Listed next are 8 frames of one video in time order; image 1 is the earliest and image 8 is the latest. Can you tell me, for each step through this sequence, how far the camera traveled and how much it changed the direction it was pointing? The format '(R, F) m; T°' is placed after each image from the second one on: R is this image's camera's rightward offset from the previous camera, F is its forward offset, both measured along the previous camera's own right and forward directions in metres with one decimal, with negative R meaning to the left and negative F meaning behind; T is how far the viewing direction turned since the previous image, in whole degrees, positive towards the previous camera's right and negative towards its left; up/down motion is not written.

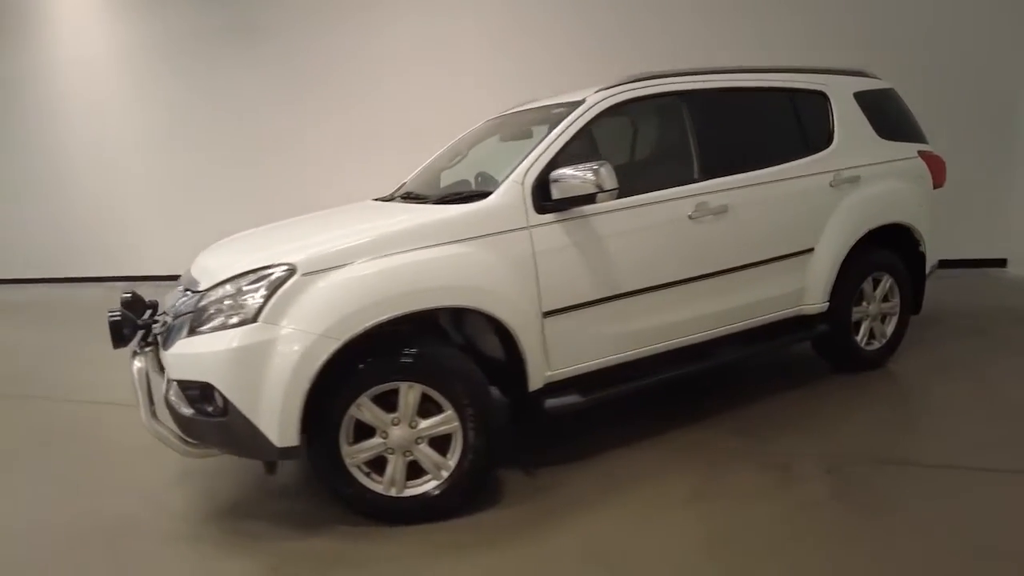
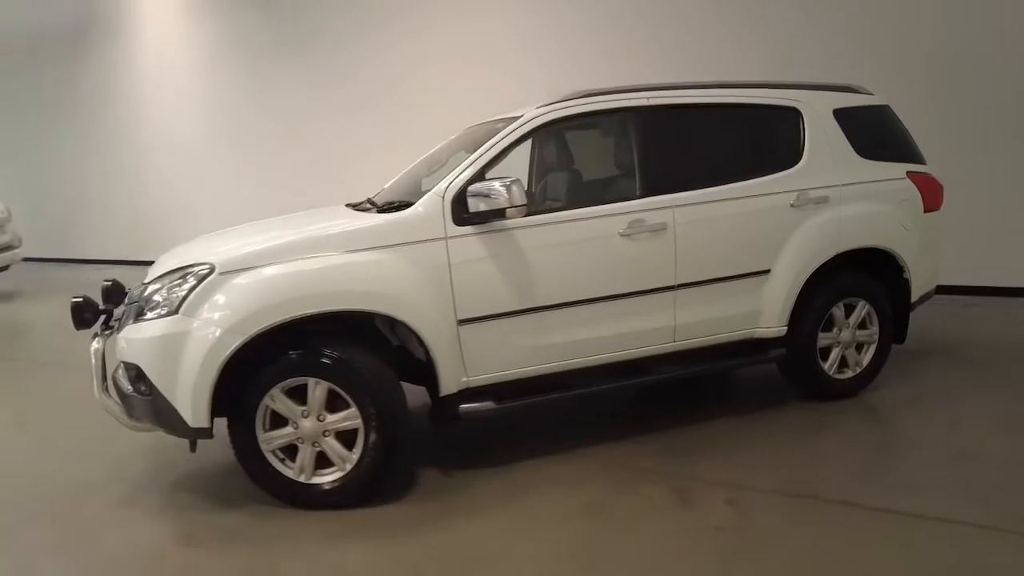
(+0.8, -0.1) m; -8°
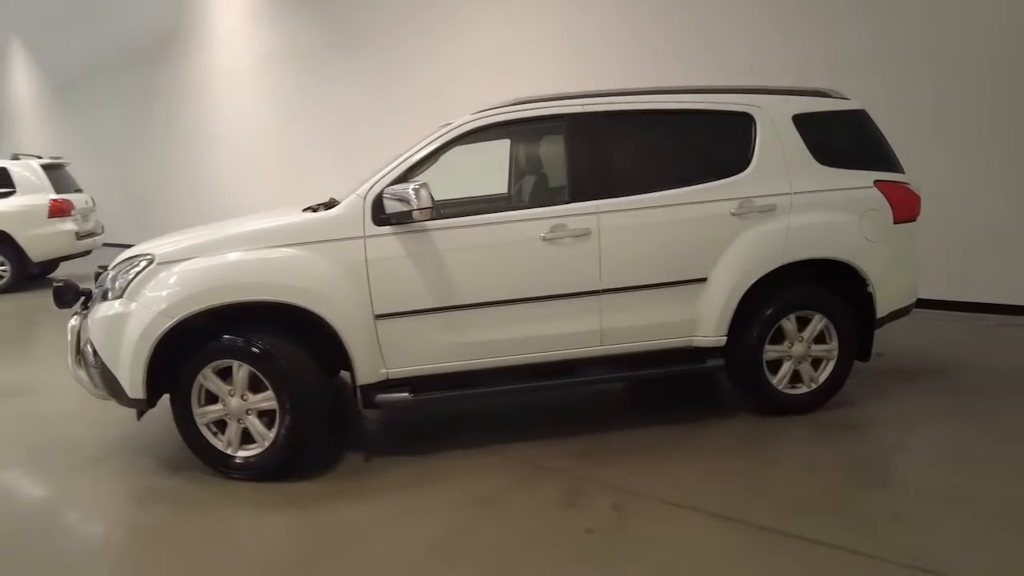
(+0.9, -0.1) m; -8°
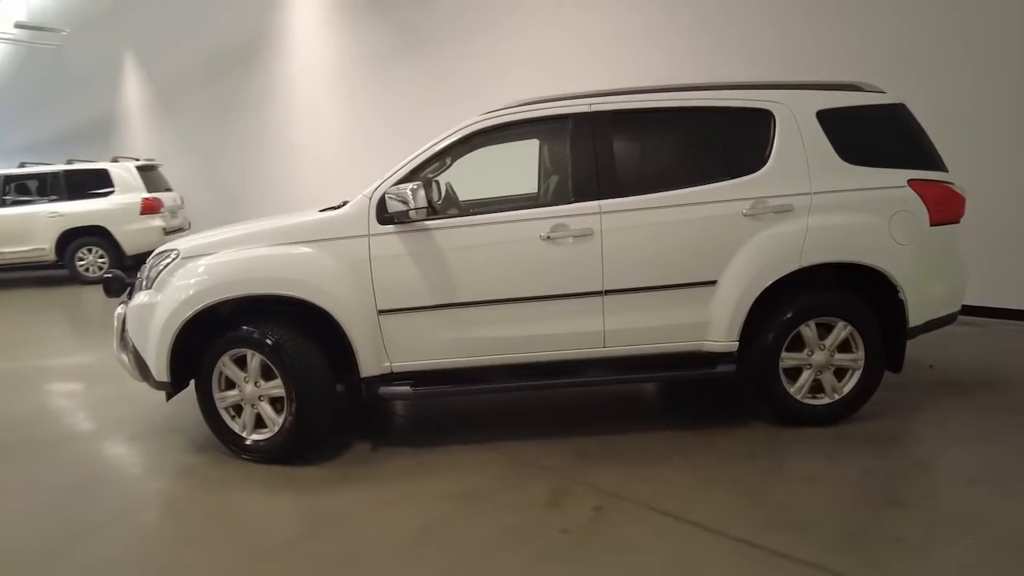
(+0.5, 0.0) m; -8°
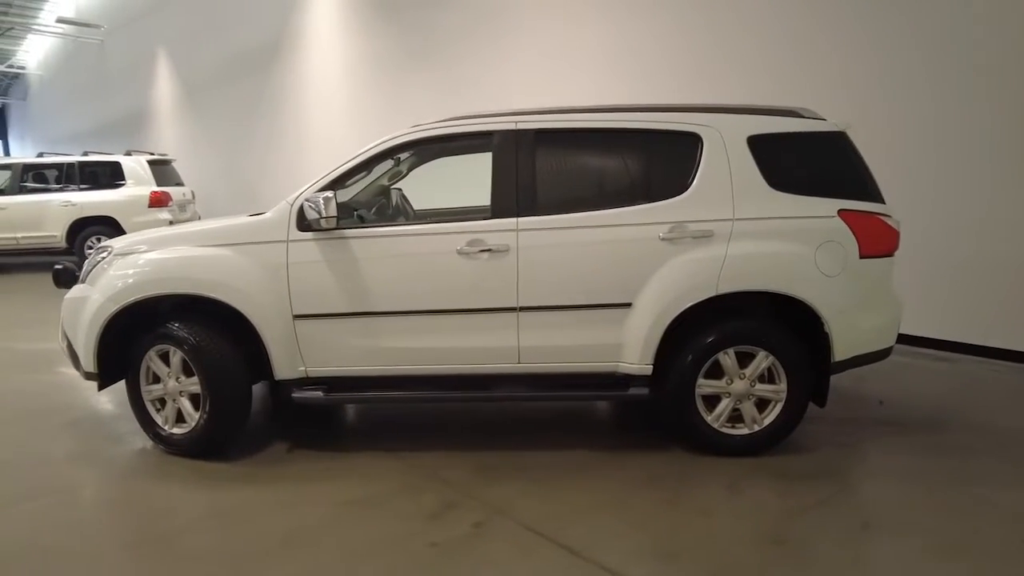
(+0.7, 0.0) m; -3°
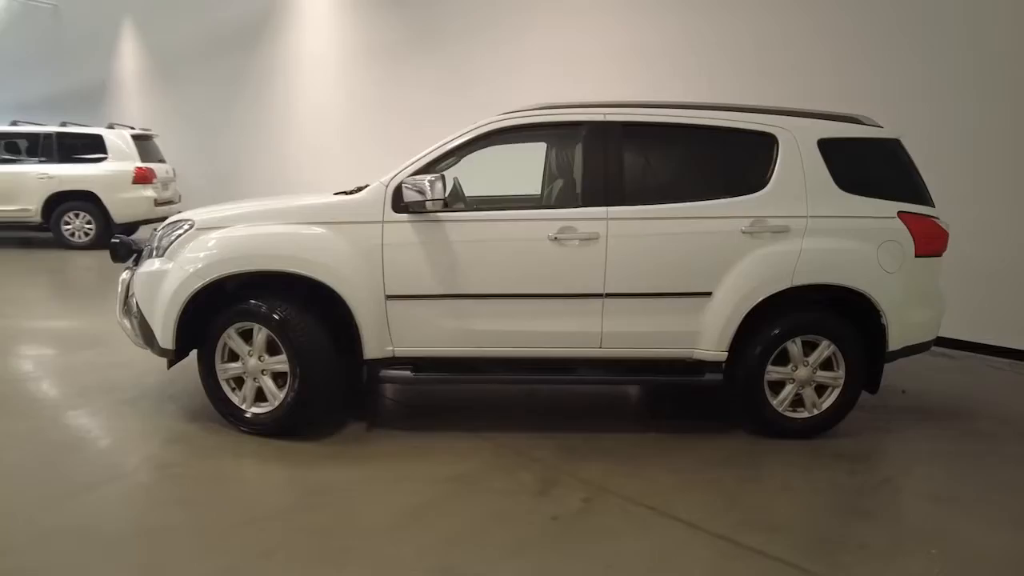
(-0.8, -0.1) m; +5°
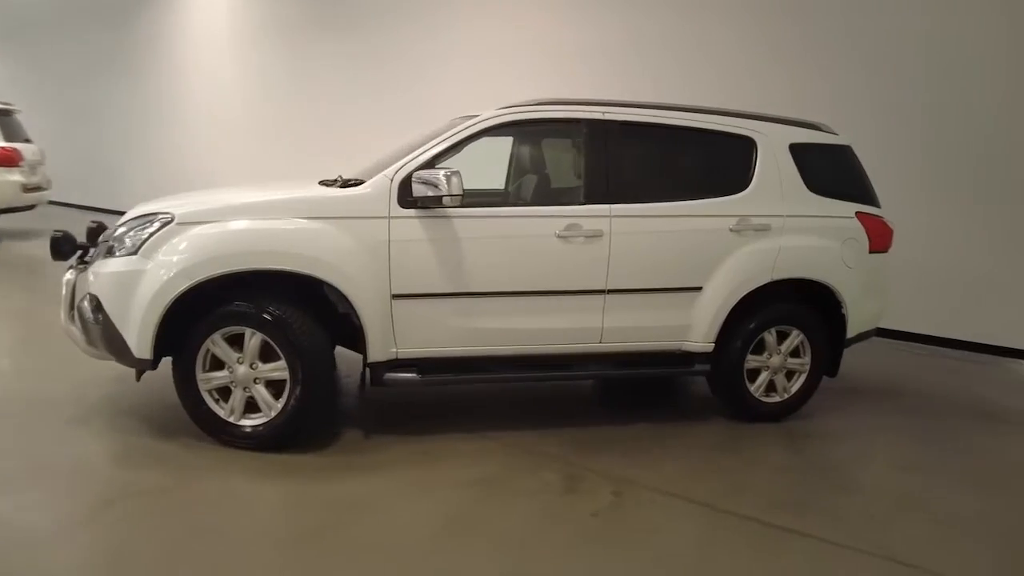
(-0.7, +0.1) m; +11°
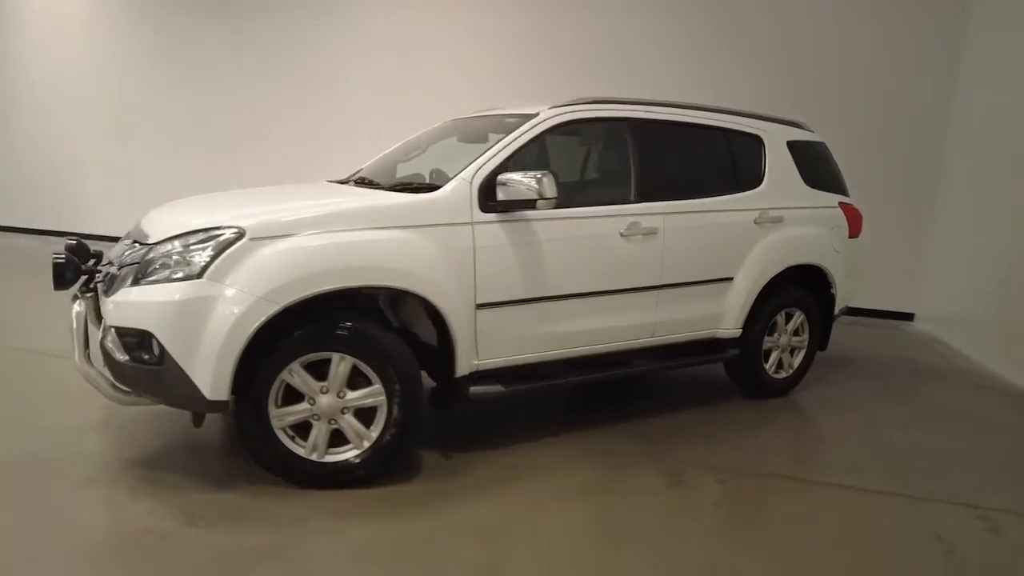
(-1.3, +0.2) m; +14°
